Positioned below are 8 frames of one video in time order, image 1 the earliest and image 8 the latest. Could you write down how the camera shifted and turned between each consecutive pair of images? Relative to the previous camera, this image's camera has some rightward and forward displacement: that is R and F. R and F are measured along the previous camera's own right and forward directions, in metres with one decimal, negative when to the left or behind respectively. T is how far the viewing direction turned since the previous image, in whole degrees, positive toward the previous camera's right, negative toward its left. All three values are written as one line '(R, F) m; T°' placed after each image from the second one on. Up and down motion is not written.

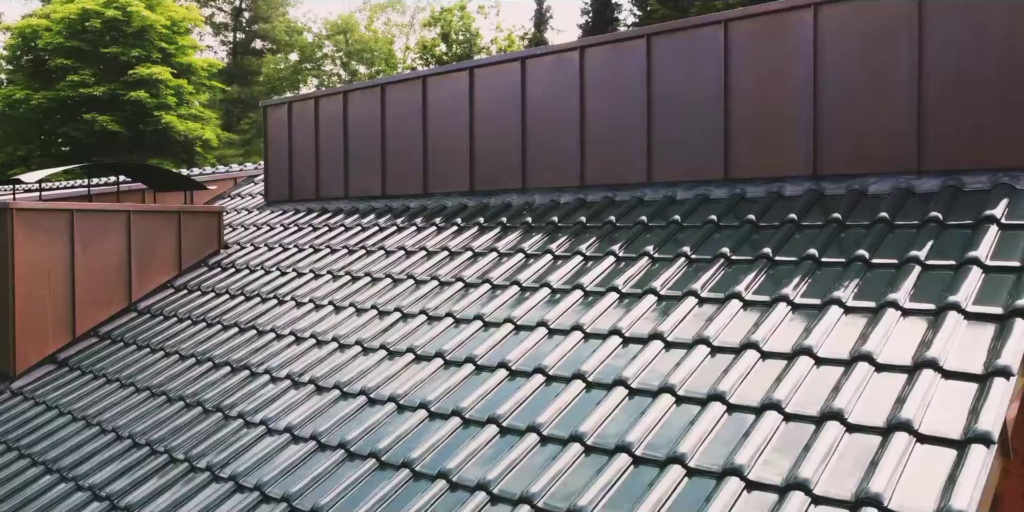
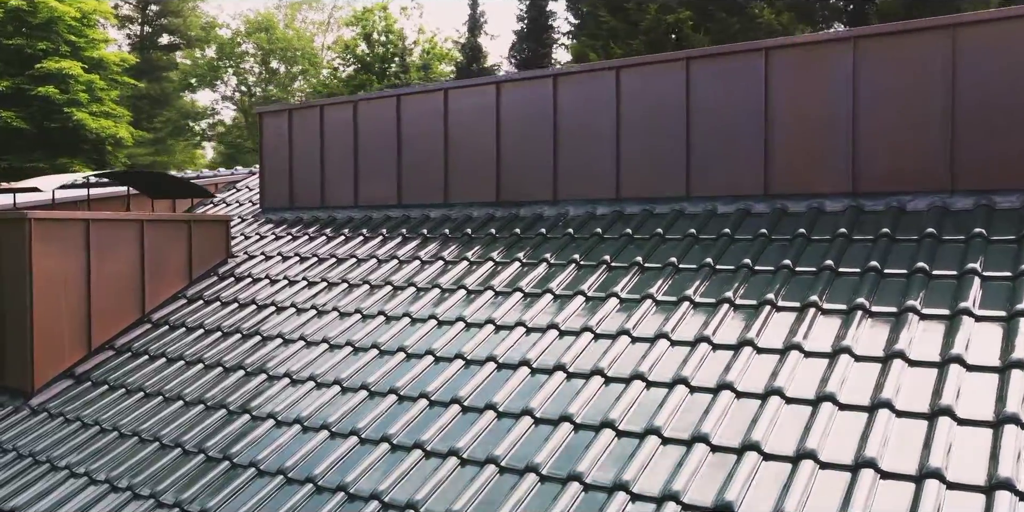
(-0.9, -0.1) m; +7°
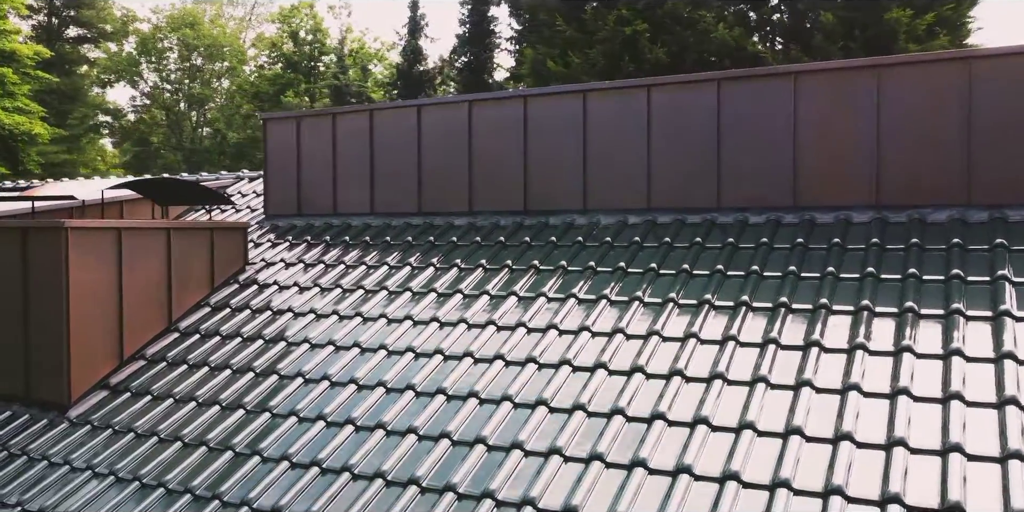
(-0.9, -0.2) m; +6°
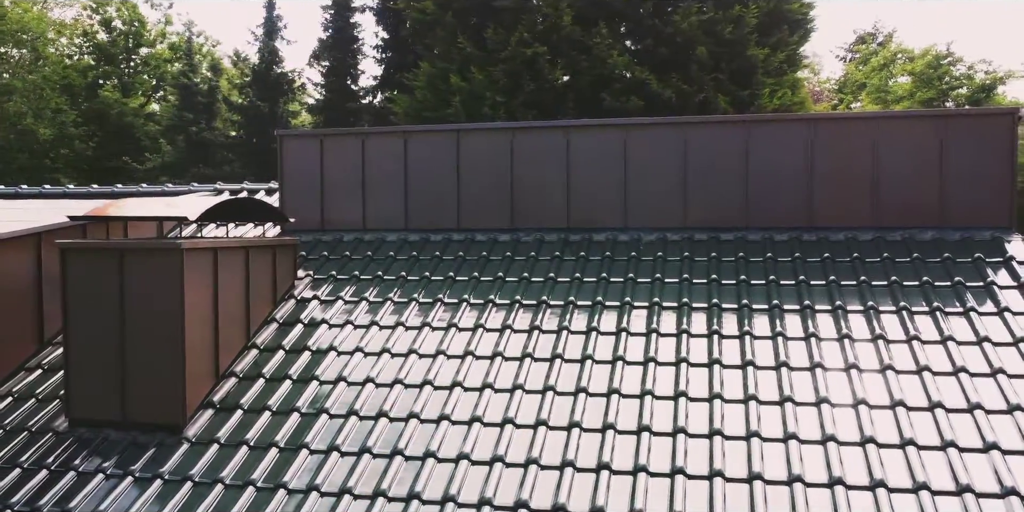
(-2.2, -0.4) m; +15°
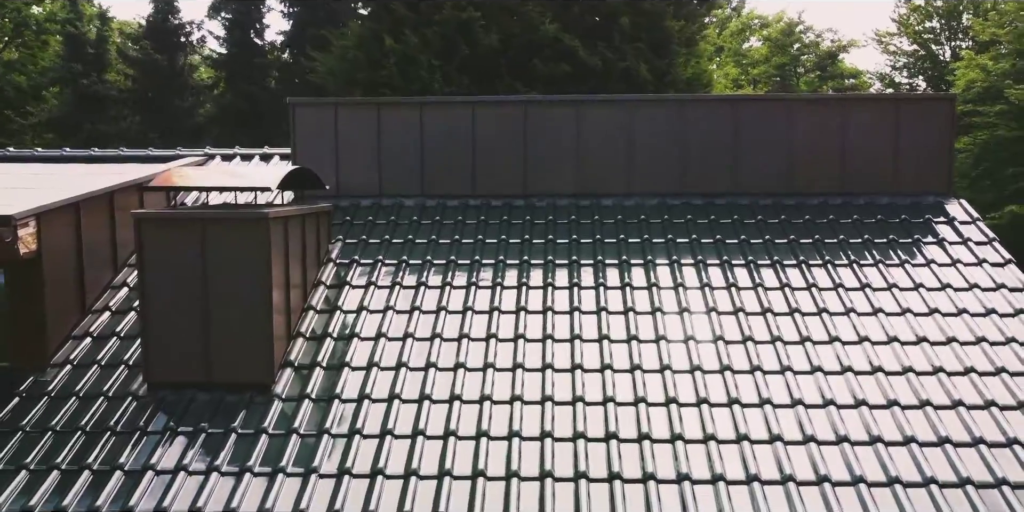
(-1.4, -0.5) m; +10°
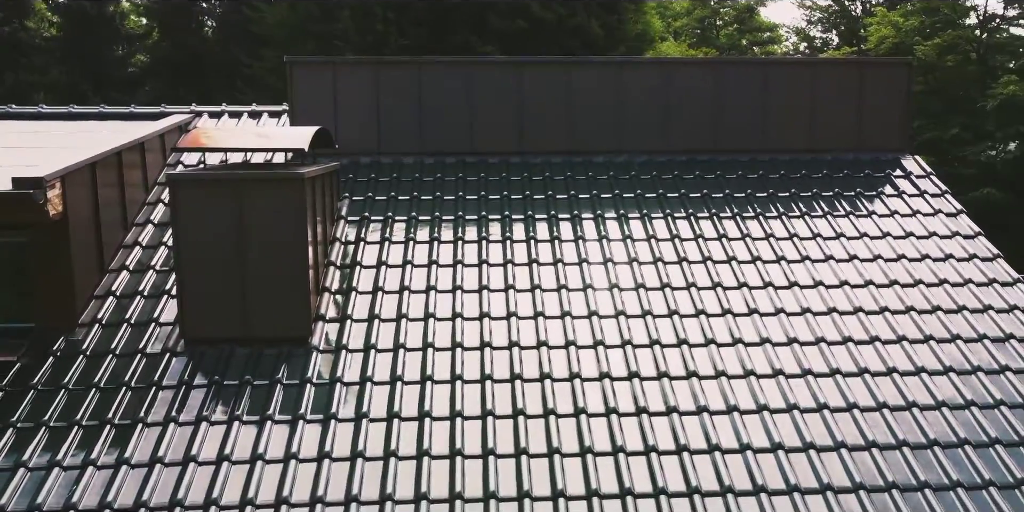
(-0.8, -0.3) m; +6°
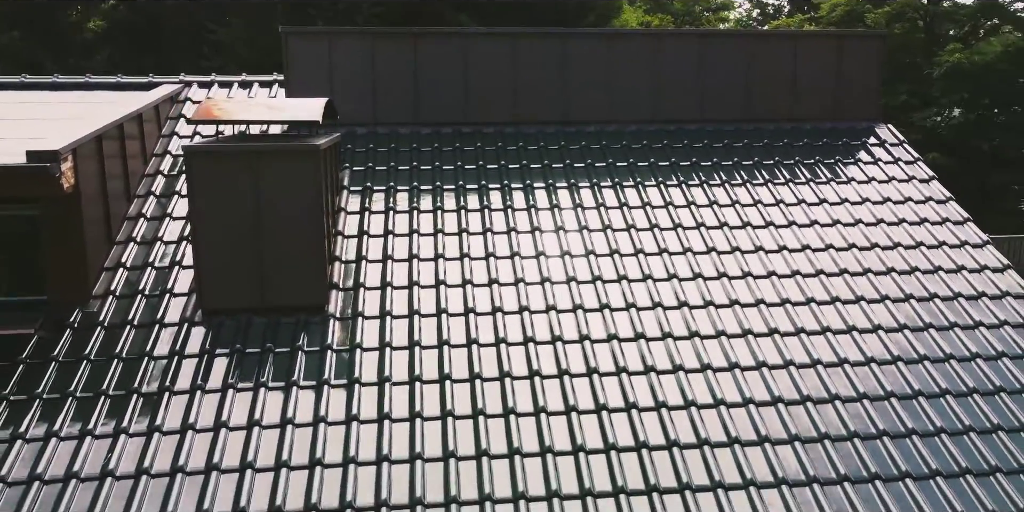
(-0.4, -0.2) m; +3°
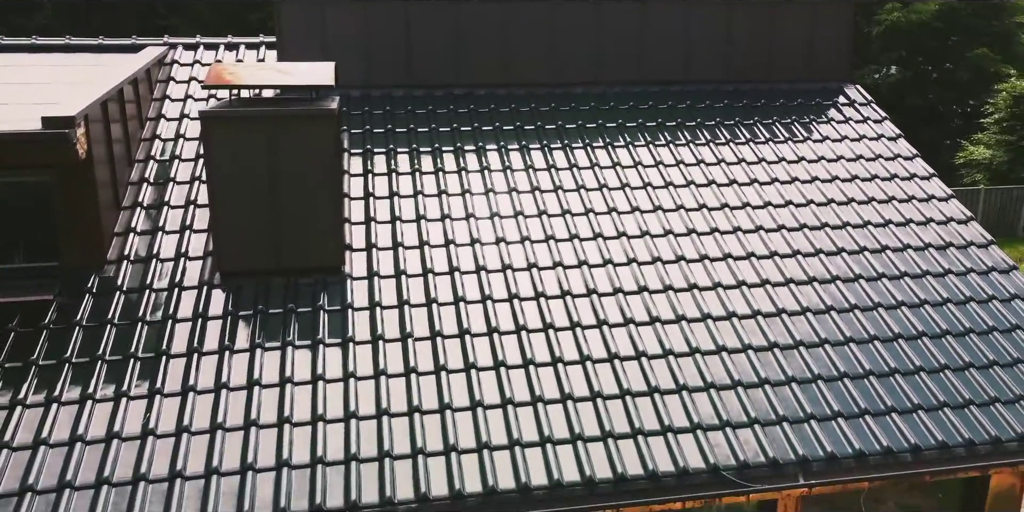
(-0.5, -0.2) m; +4°
